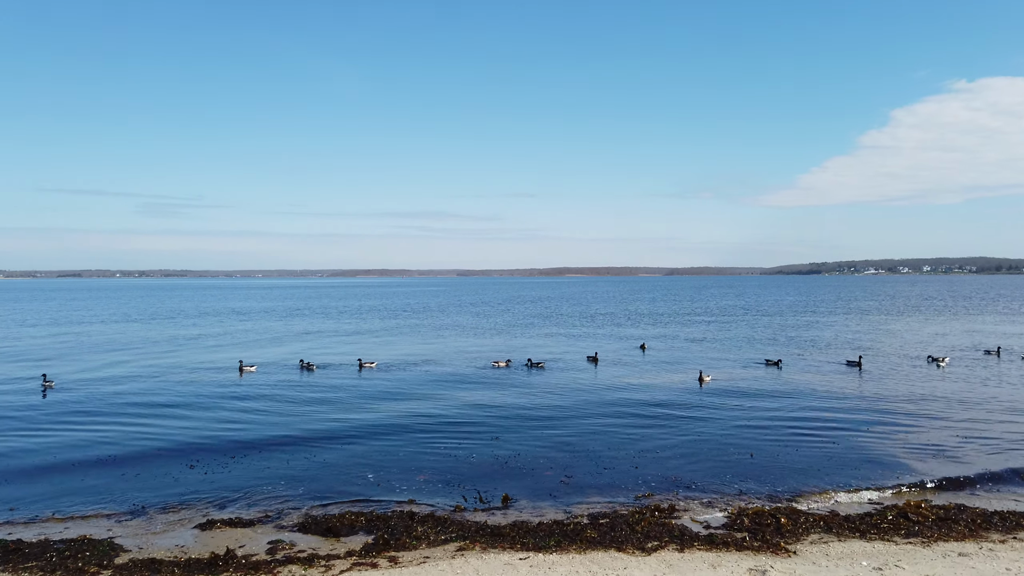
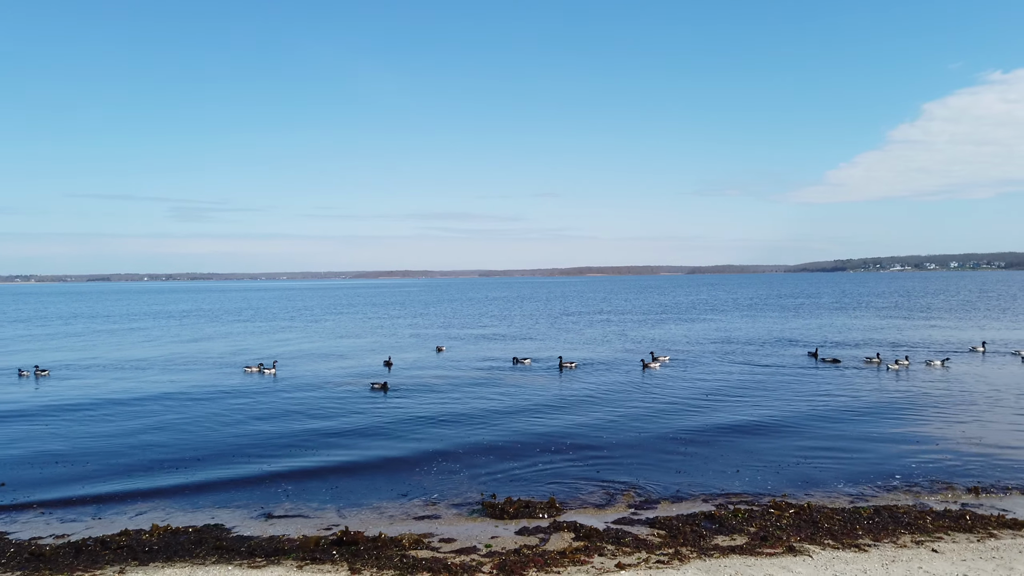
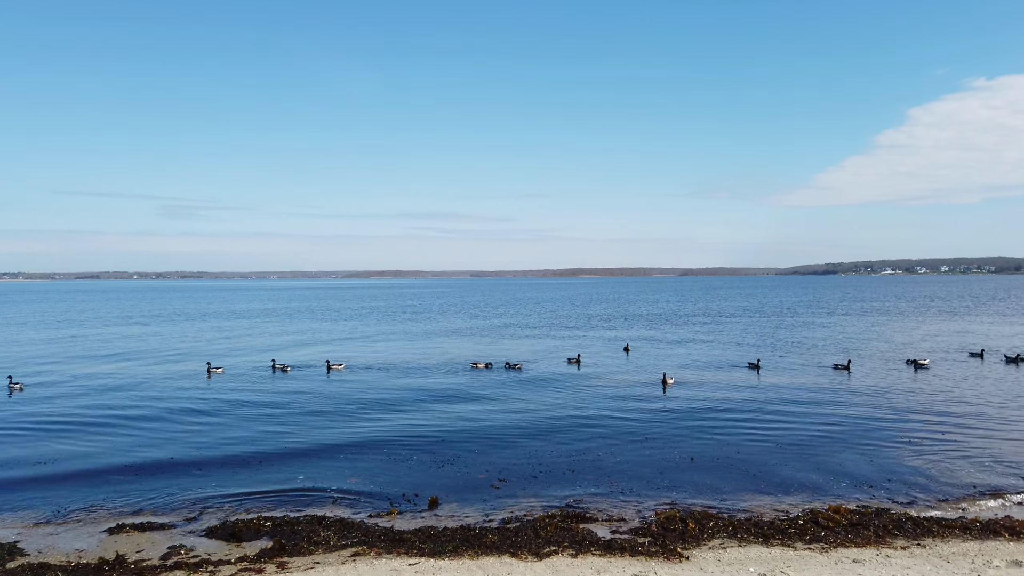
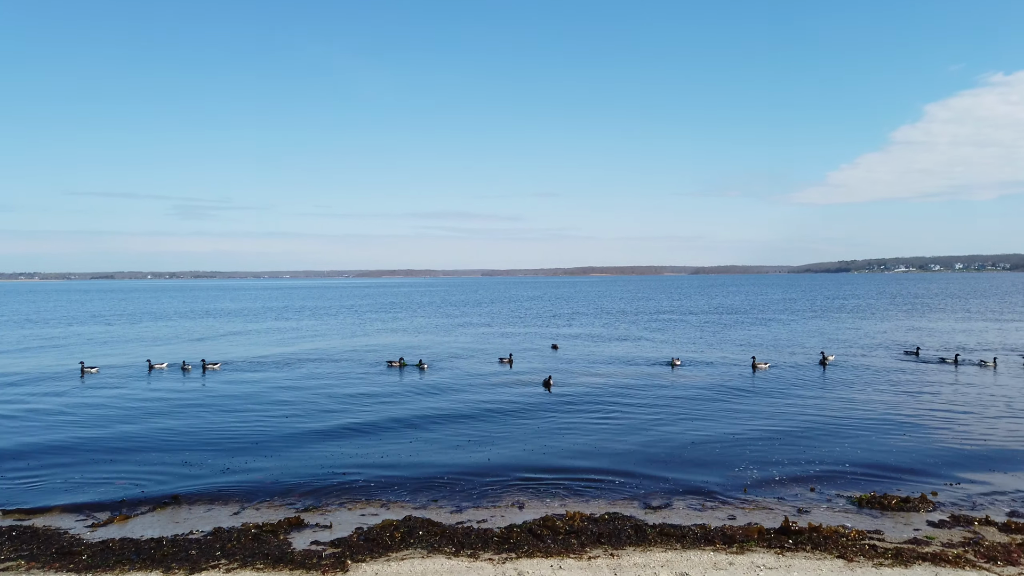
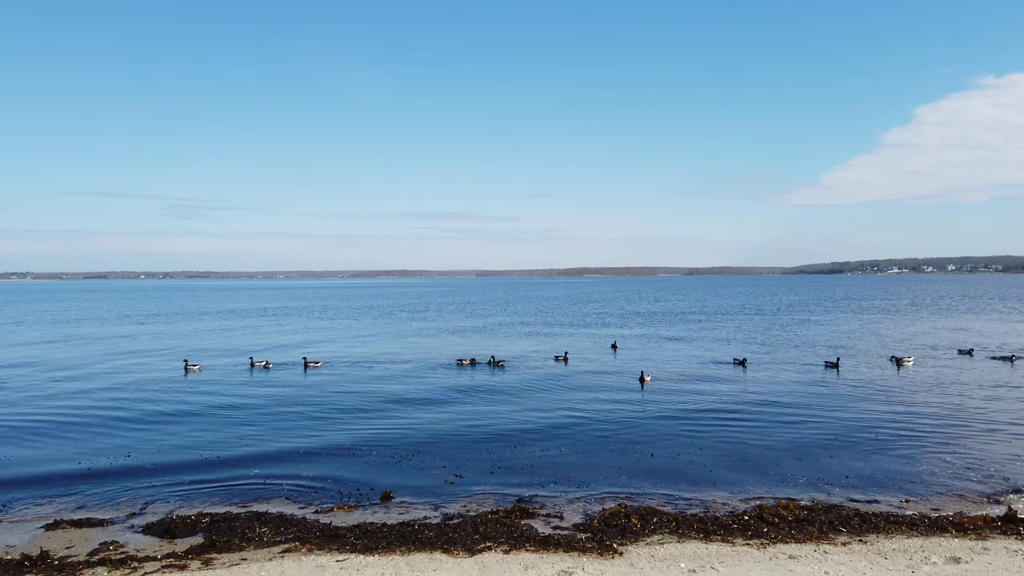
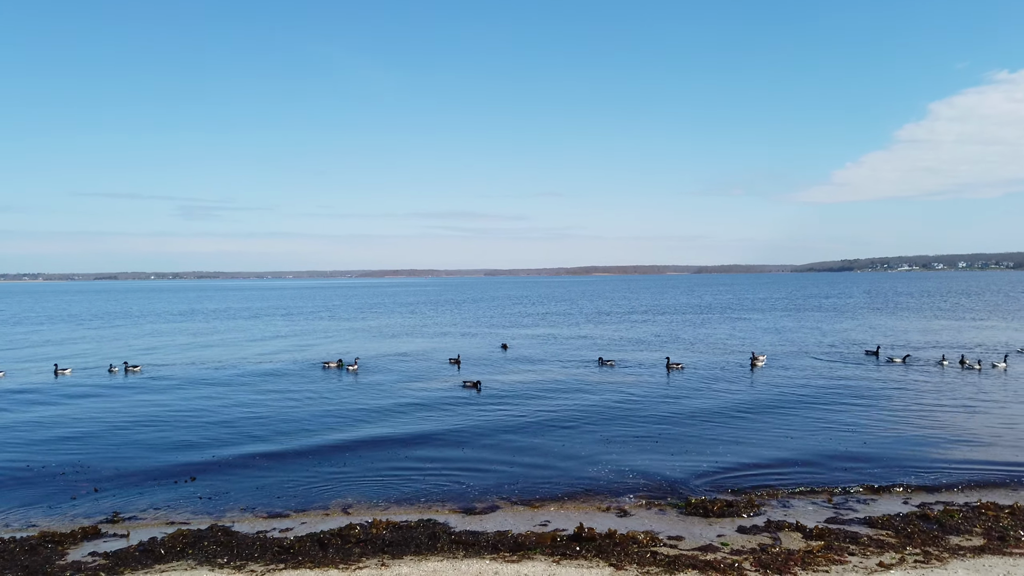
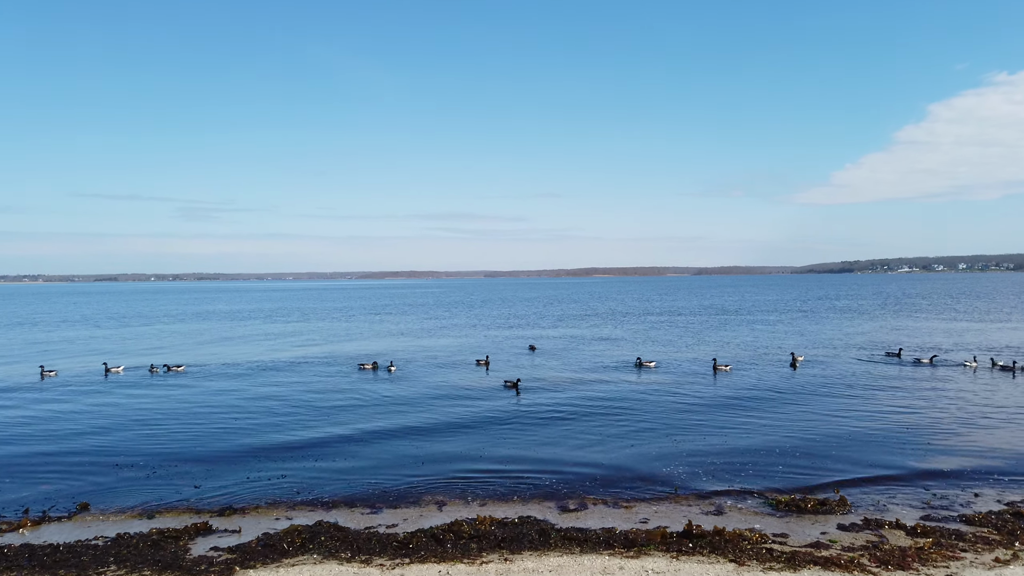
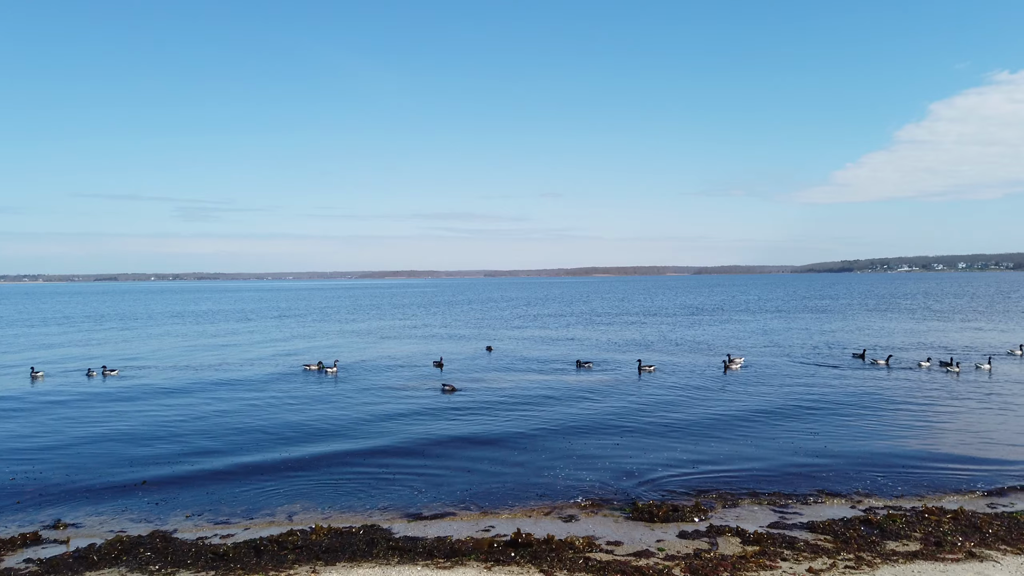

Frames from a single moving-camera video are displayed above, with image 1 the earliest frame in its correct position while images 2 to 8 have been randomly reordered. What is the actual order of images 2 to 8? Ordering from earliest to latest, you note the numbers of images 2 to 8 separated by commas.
3, 5, 4, 7, 6, 8, 2
